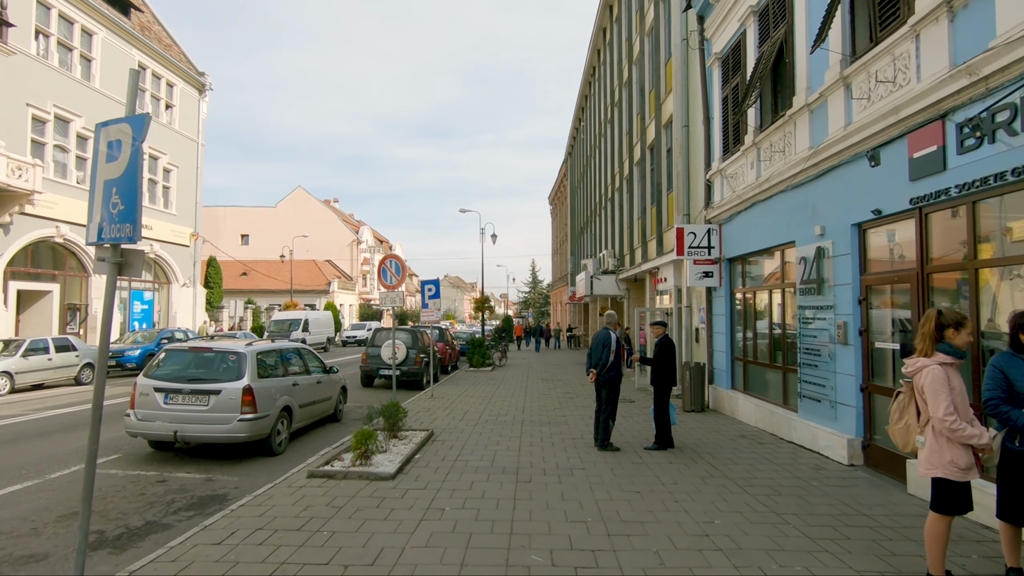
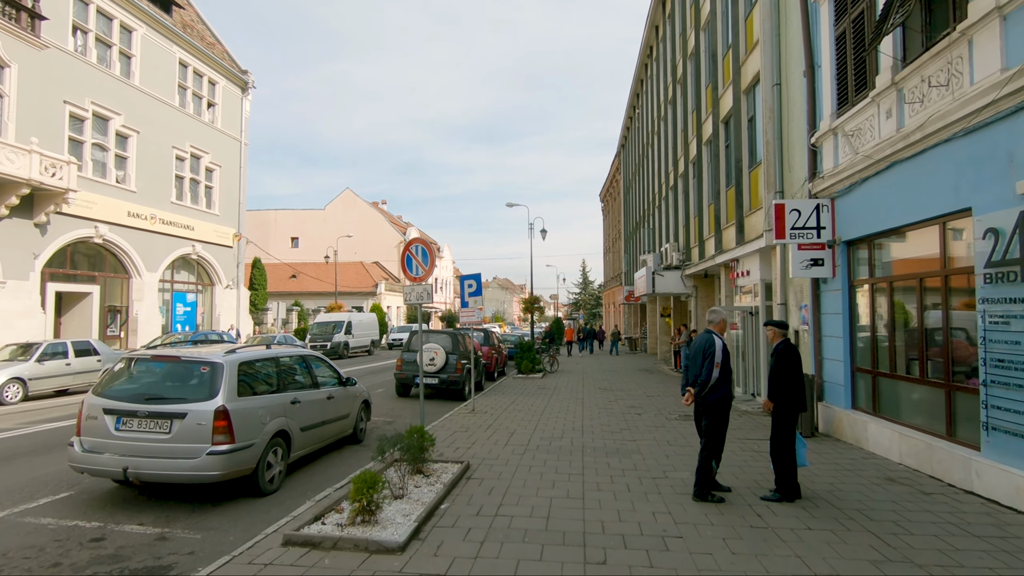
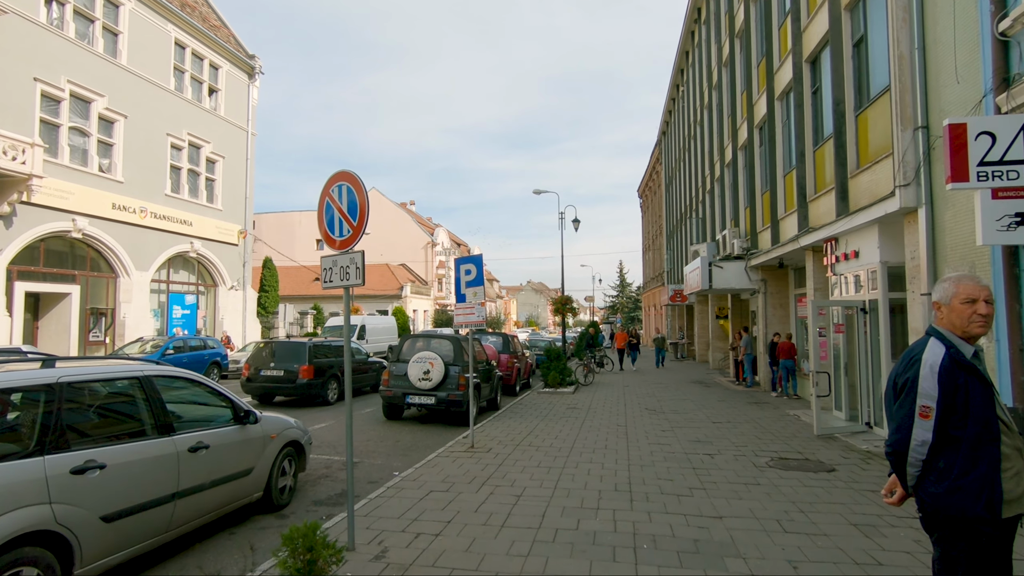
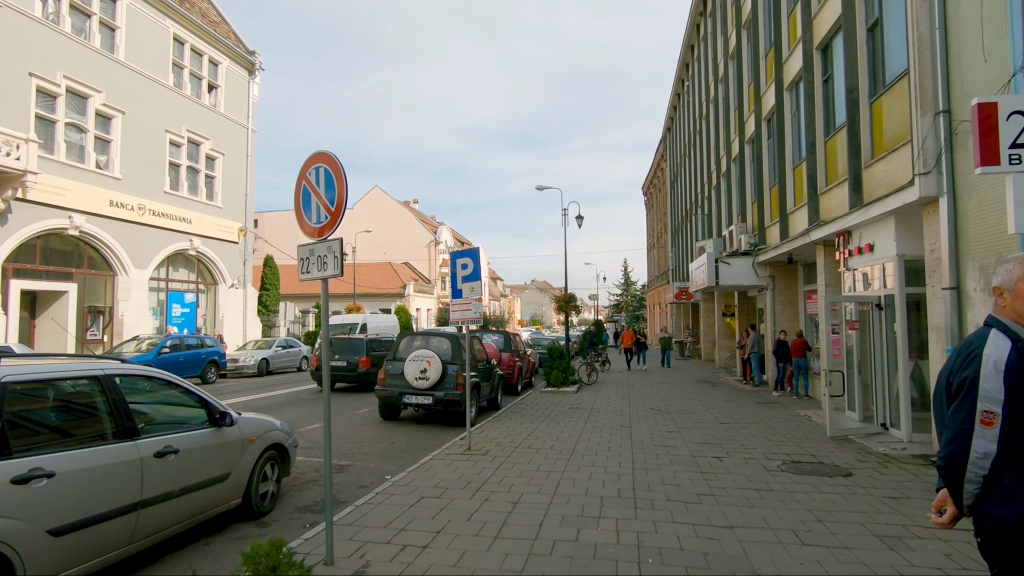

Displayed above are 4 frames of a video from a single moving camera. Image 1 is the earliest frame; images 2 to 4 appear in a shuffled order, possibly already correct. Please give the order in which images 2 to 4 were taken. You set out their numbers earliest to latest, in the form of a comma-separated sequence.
2, 3, 4
